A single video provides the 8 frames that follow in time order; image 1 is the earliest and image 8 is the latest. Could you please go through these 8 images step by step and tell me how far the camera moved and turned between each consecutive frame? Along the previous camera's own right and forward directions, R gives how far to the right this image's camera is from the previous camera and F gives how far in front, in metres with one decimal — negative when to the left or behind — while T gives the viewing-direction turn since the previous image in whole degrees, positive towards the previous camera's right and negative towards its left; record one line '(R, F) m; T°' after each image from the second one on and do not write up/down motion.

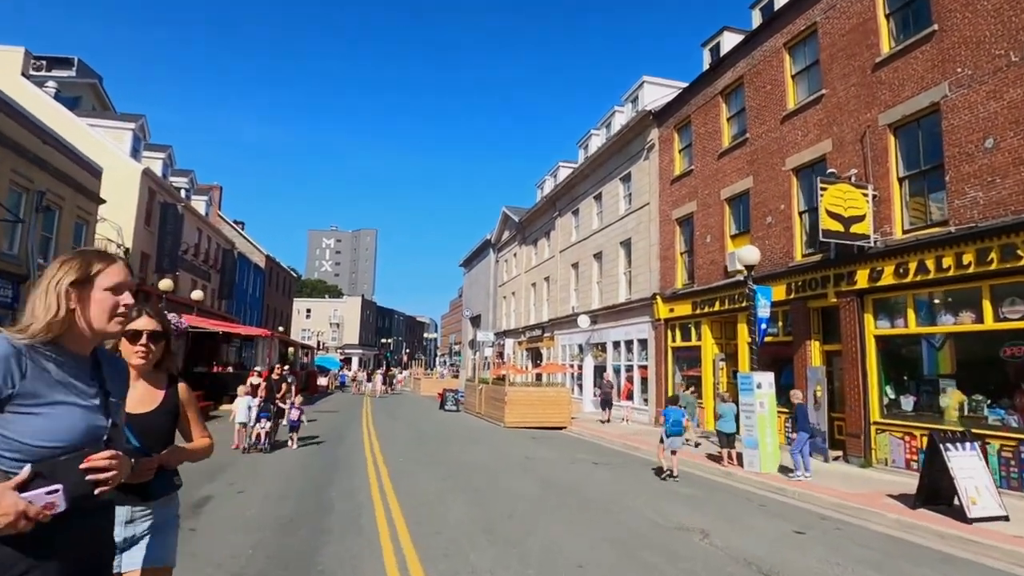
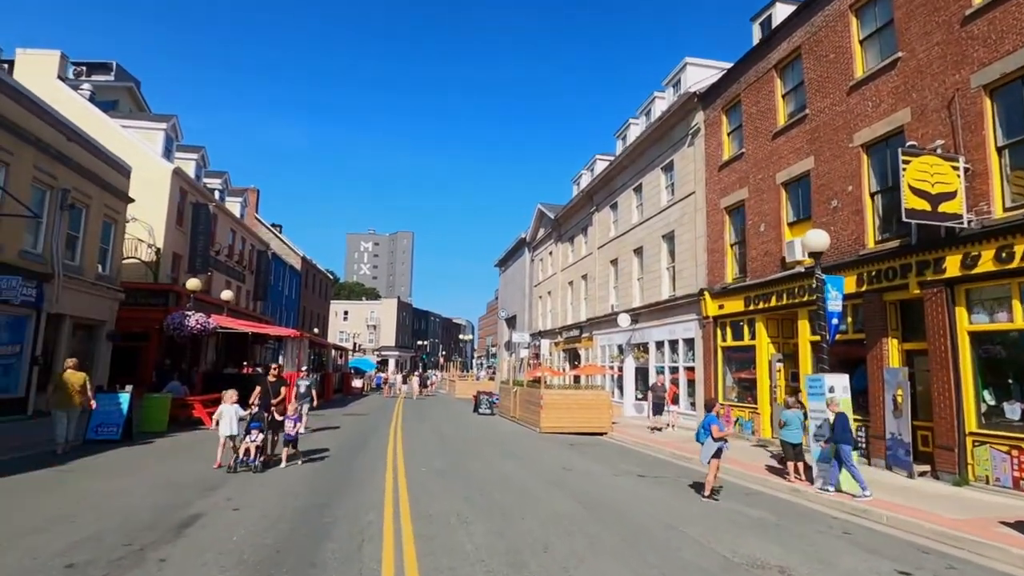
(0.0, +1.3) m; -3°
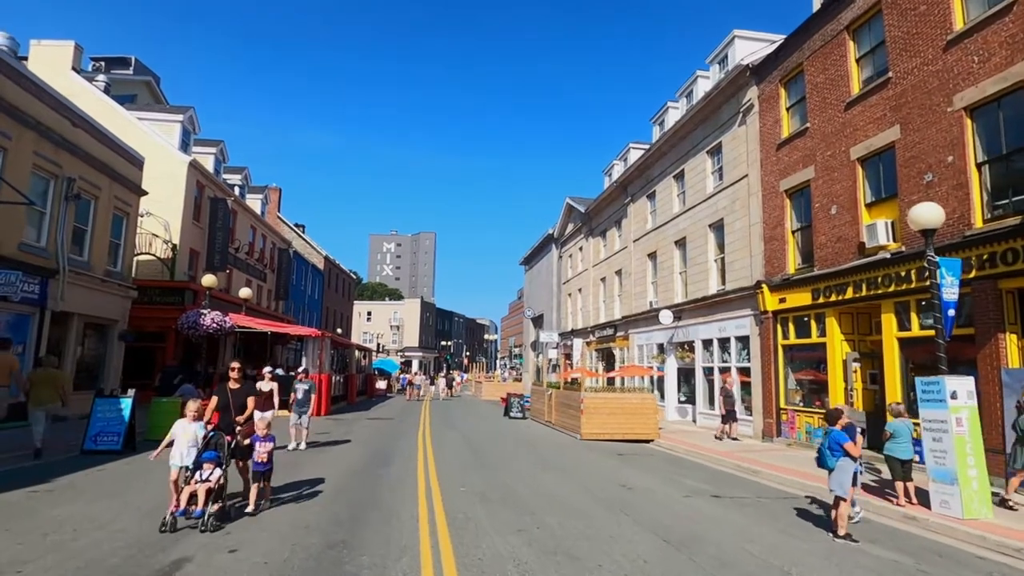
(-0.4, +1.6) m; -2°
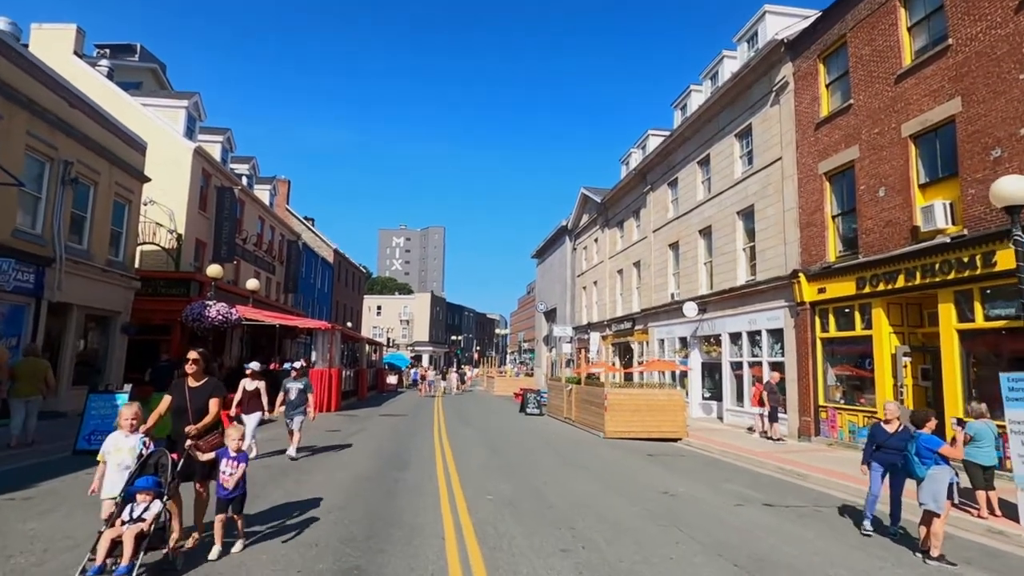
(-0.3, +1.0) m; -1°
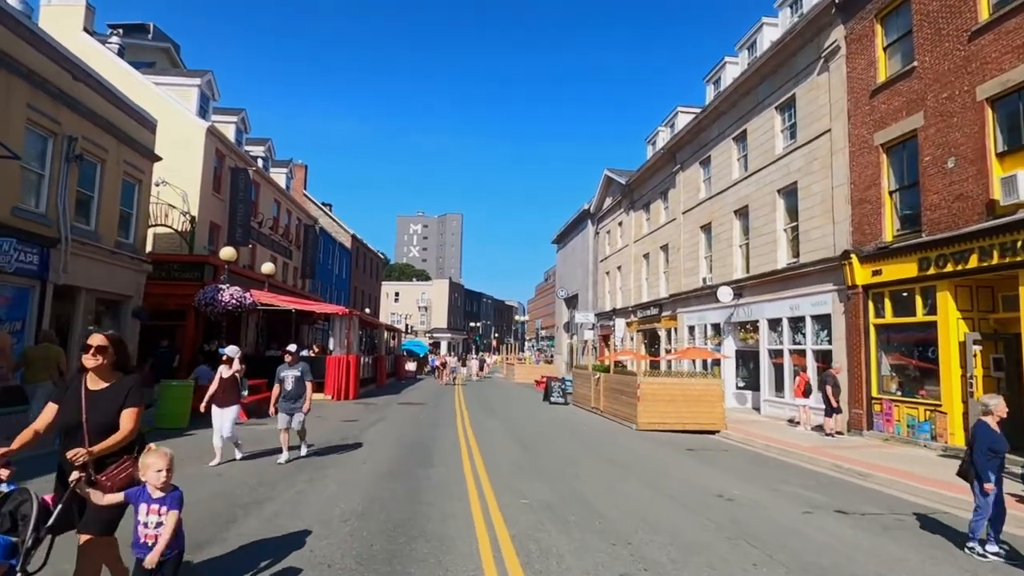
(-0.3, +1.0) m; -1°
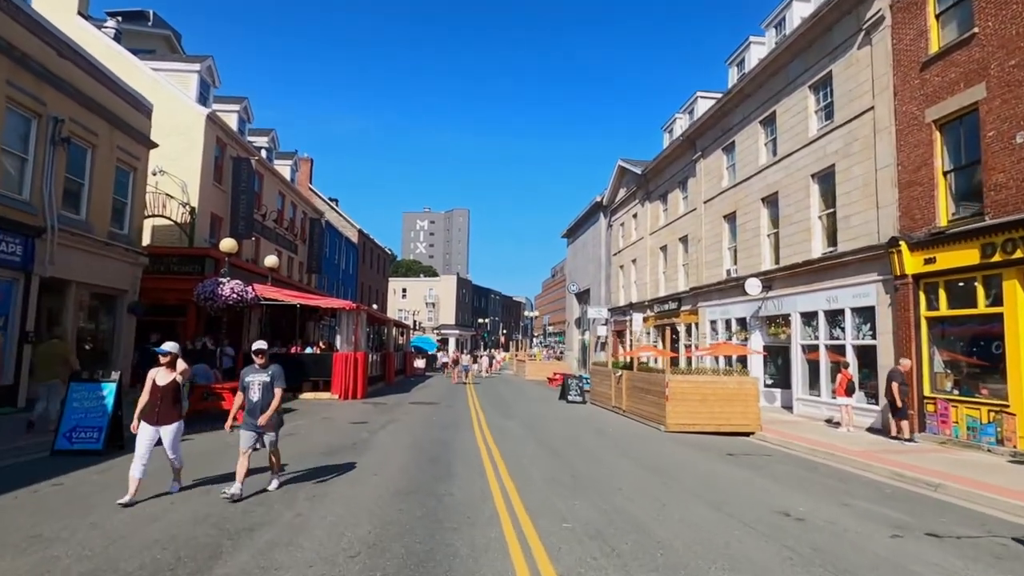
(-0.3, +1.1) m; -1°
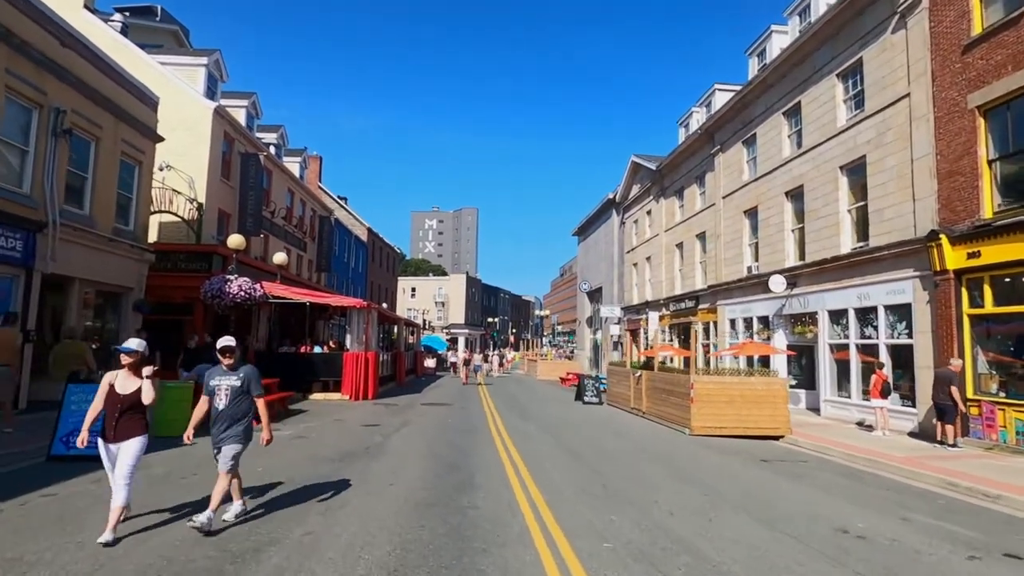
(-0.2, +0.6) m; -1°
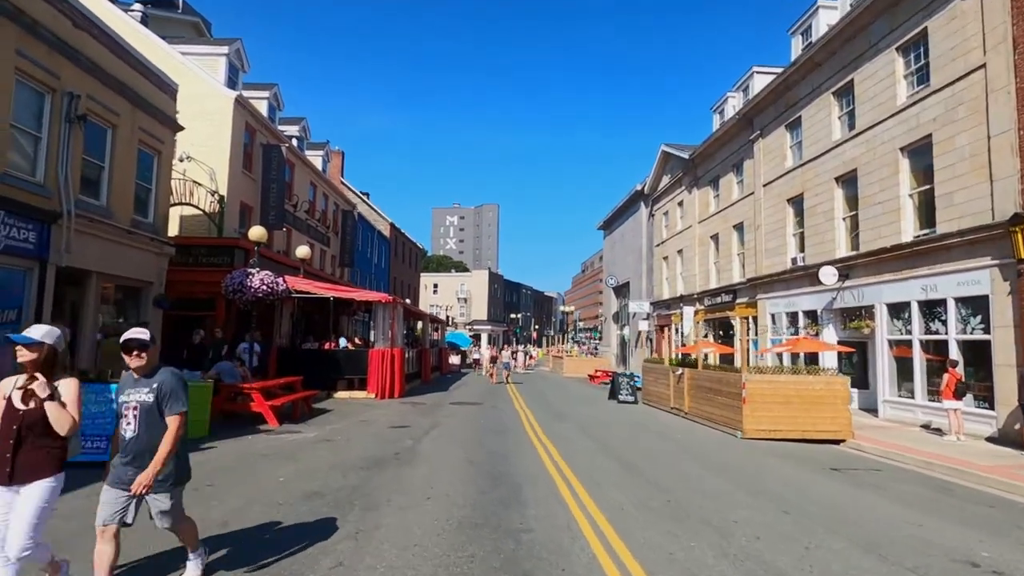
(-0.3, +1.0) m; -2°
